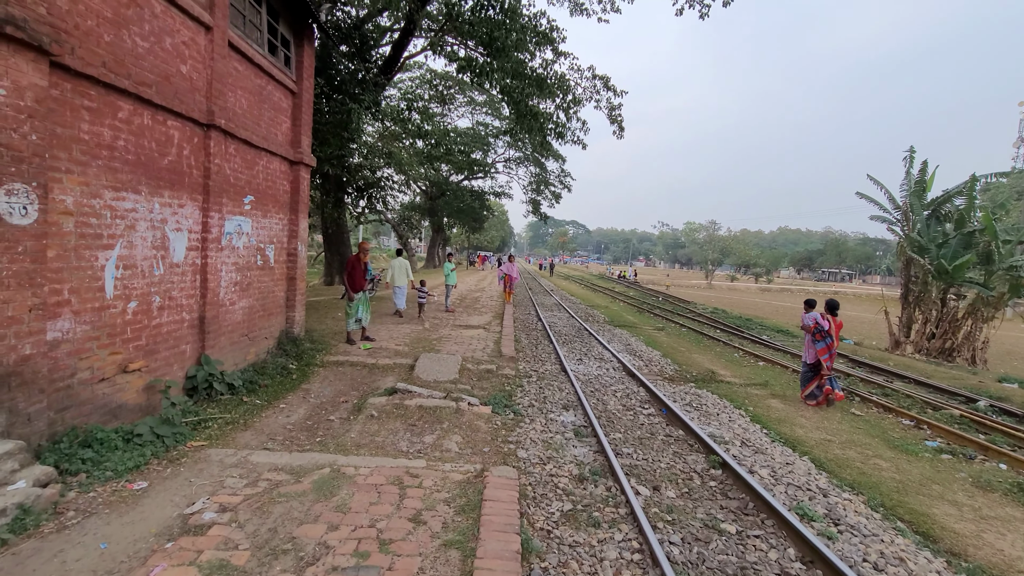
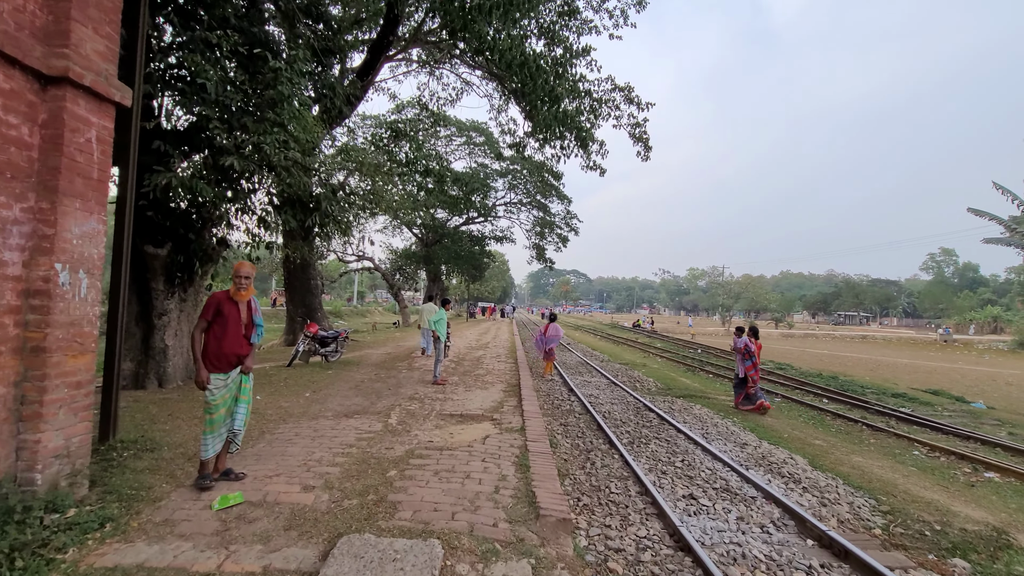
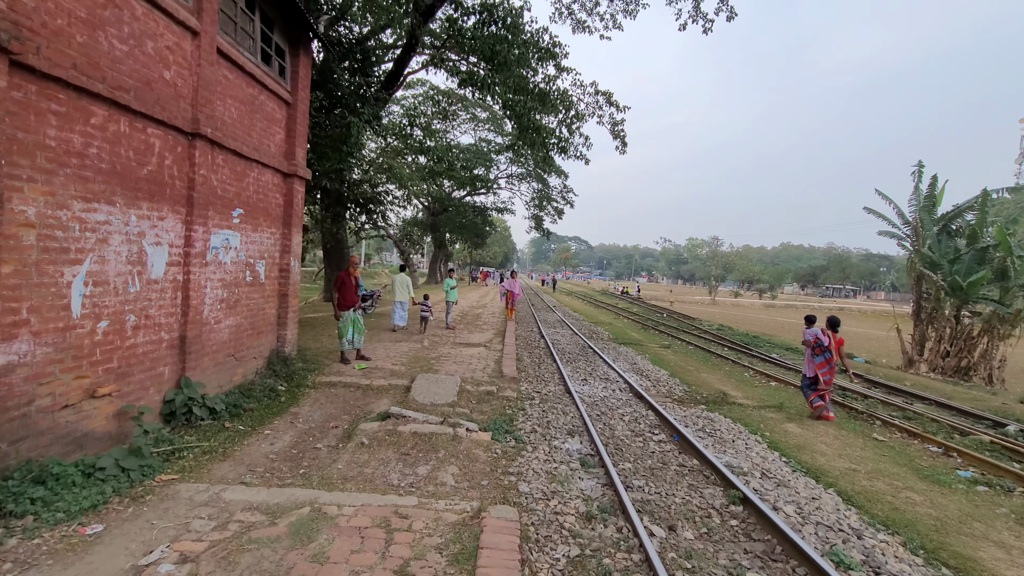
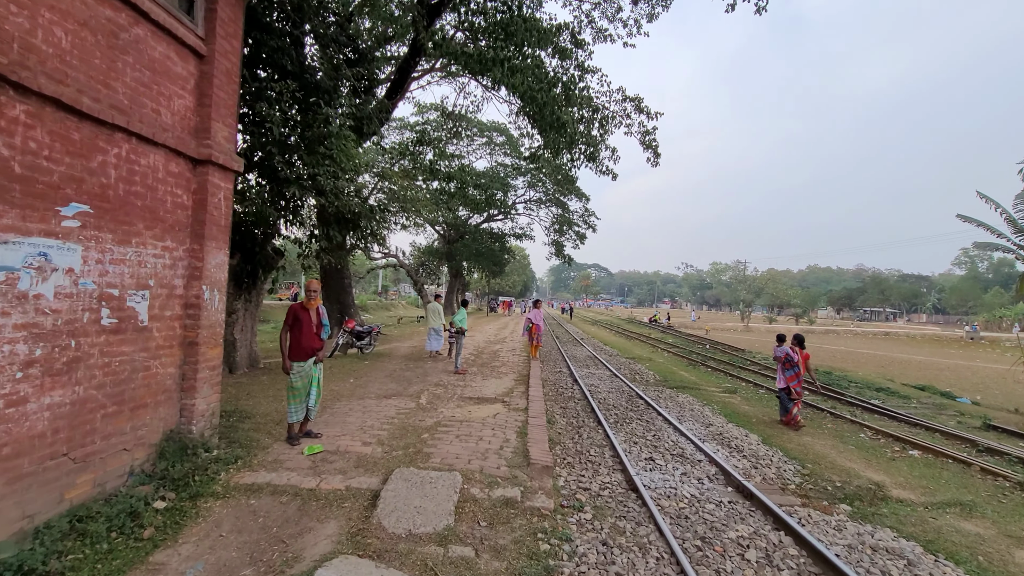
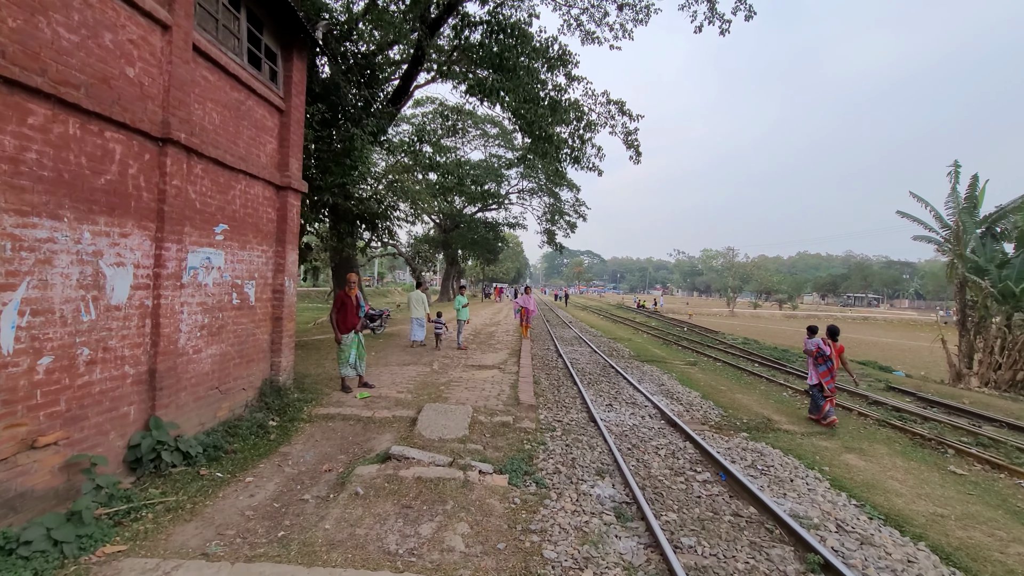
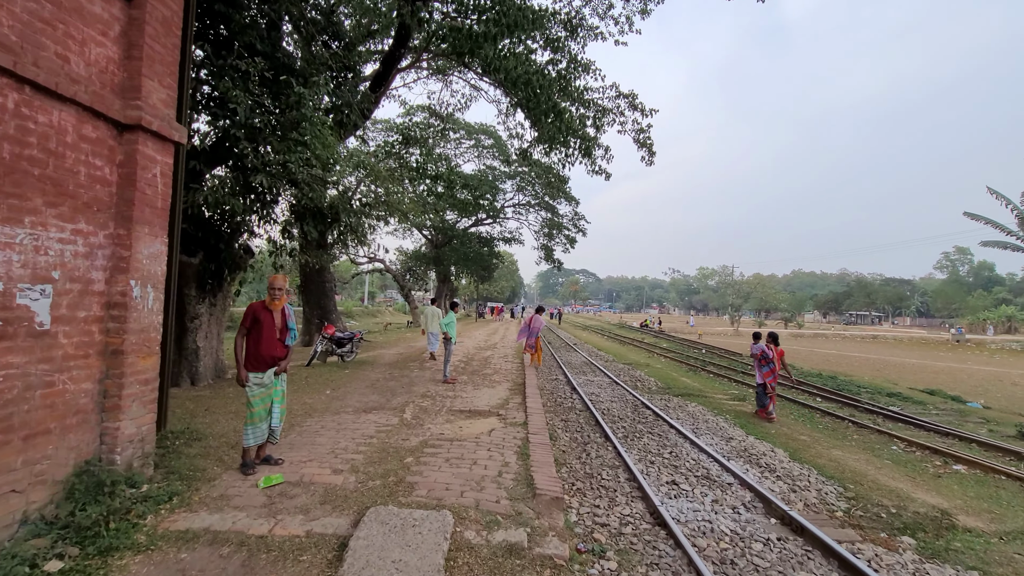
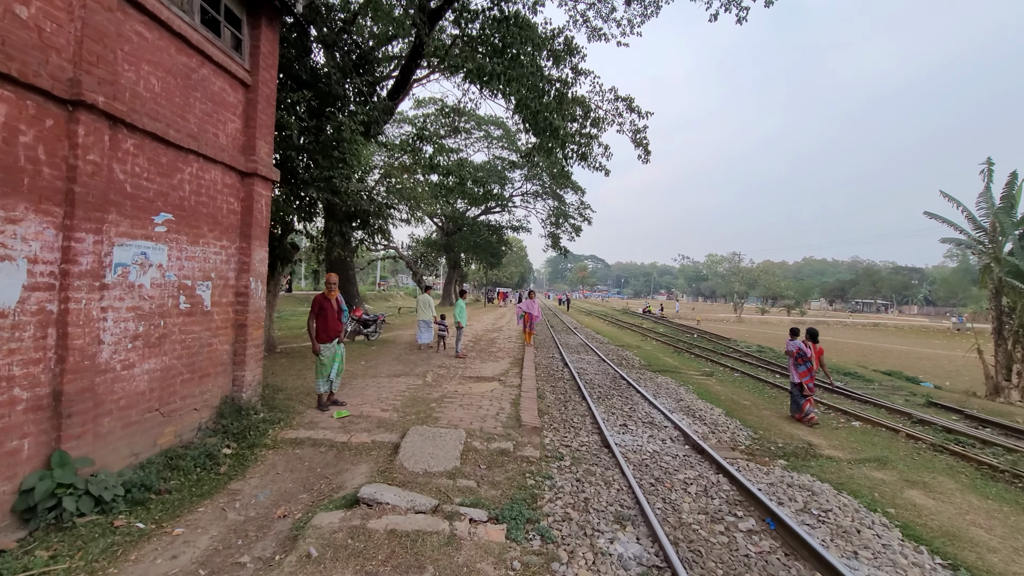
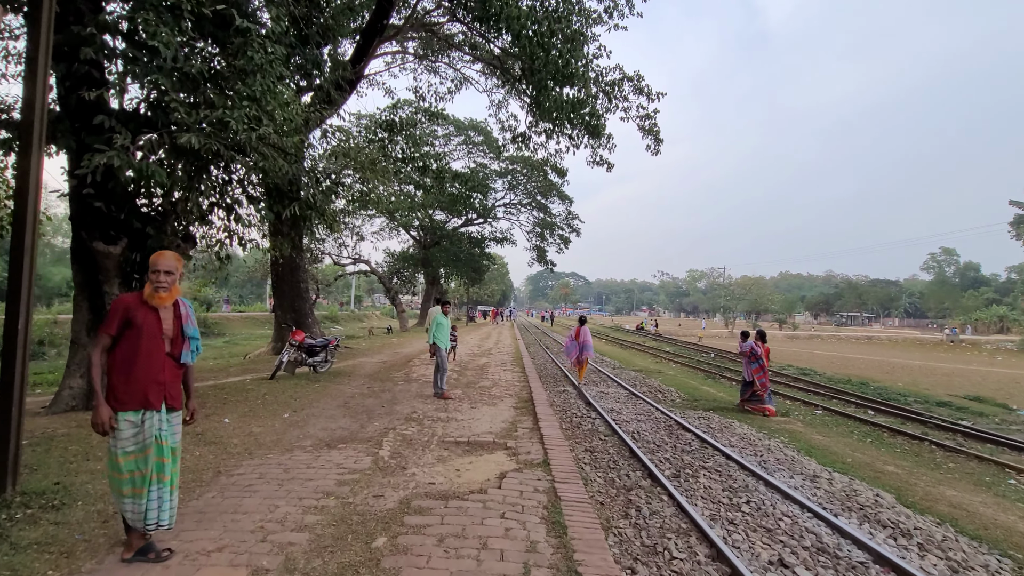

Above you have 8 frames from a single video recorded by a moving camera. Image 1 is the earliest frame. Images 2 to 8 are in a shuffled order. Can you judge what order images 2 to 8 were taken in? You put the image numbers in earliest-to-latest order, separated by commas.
3, 5, 7, 4, 6, 2, 8
